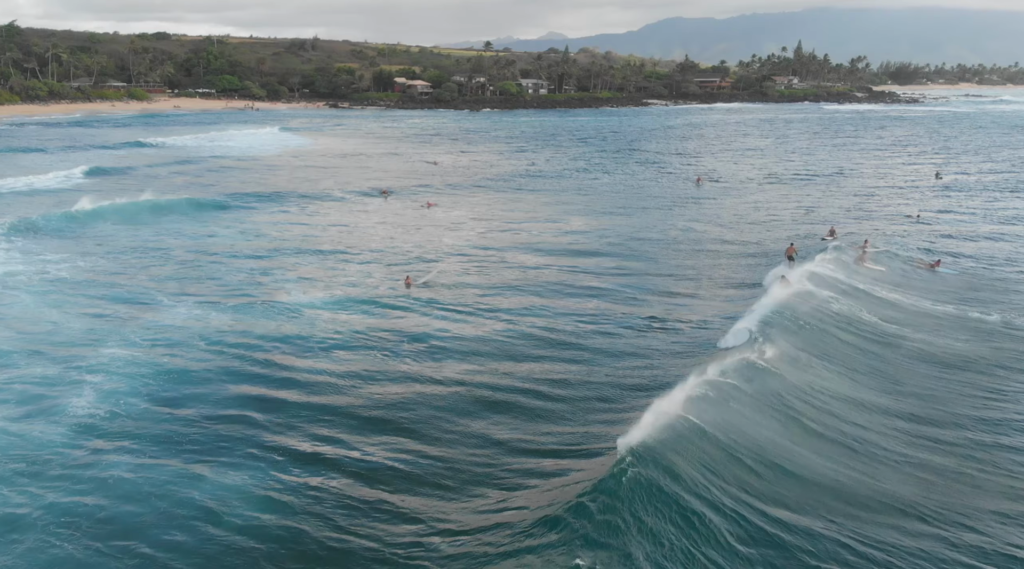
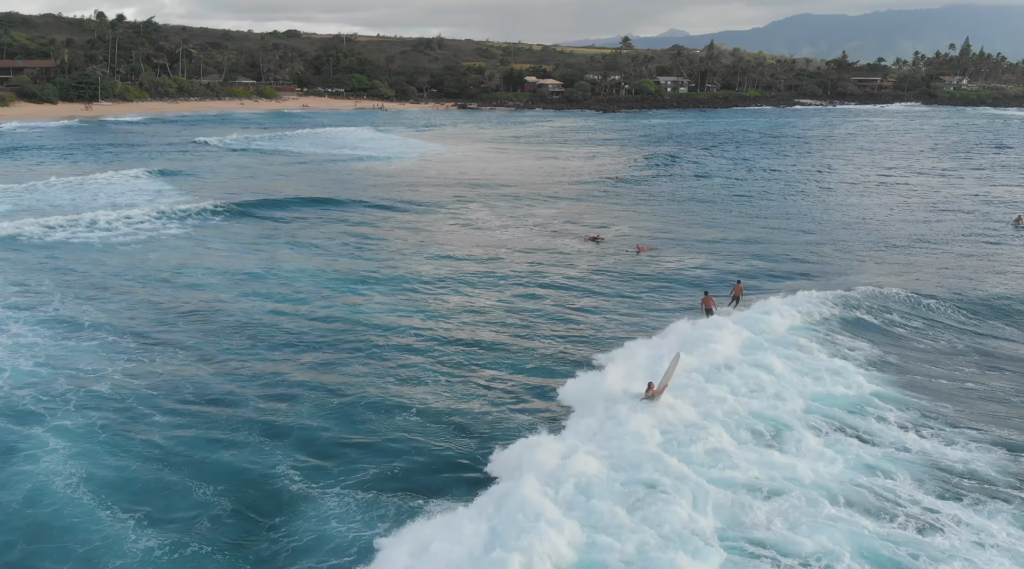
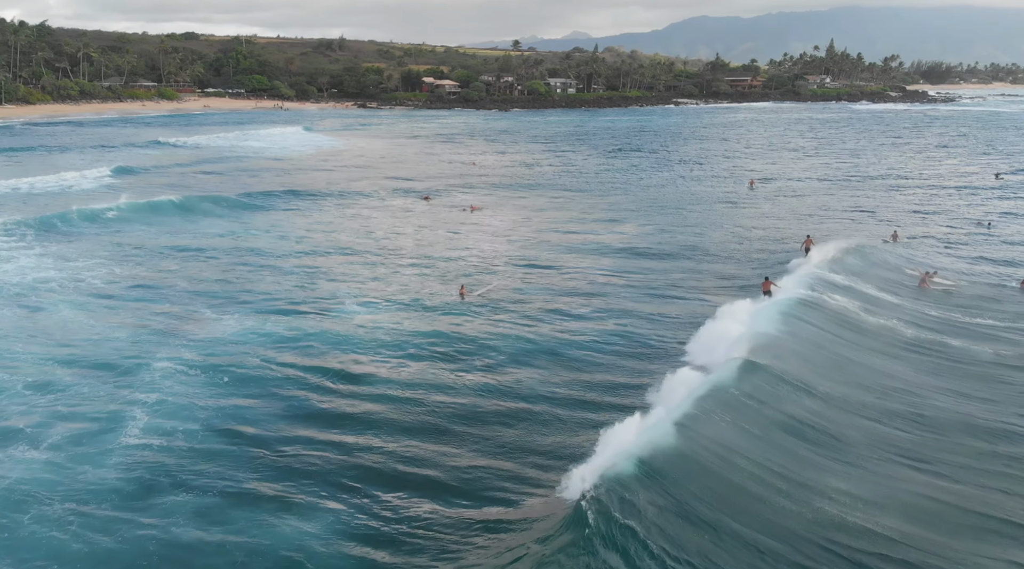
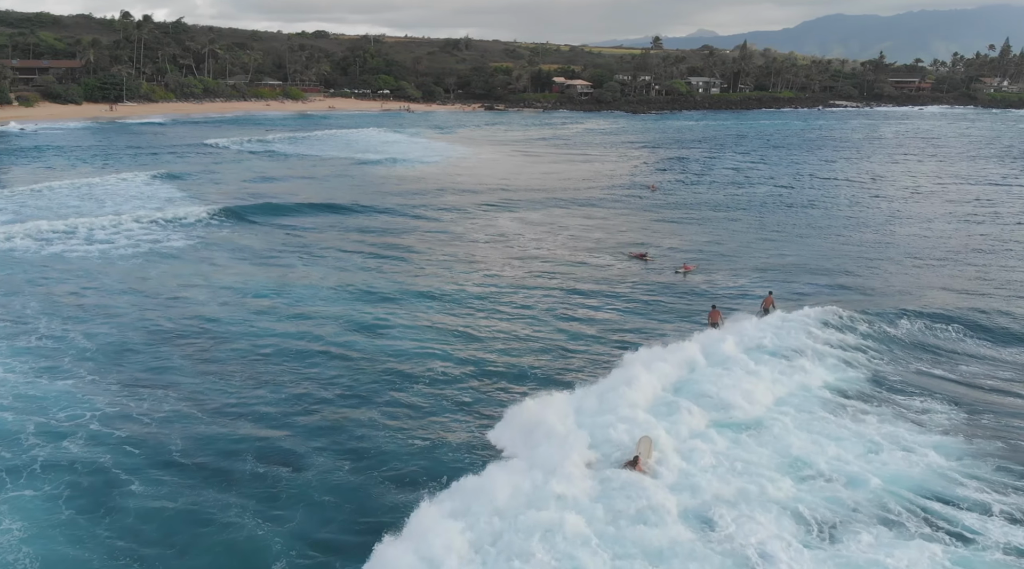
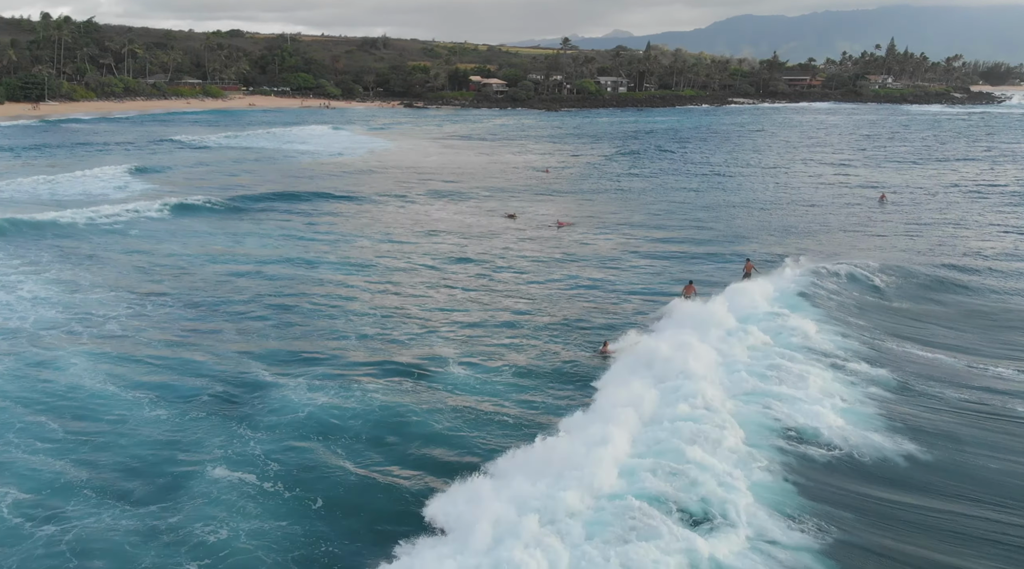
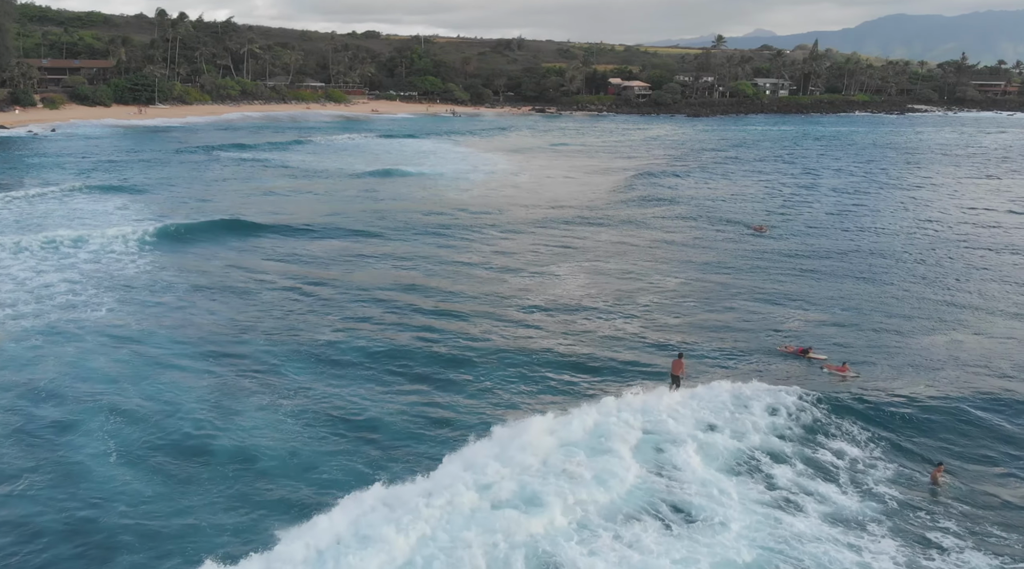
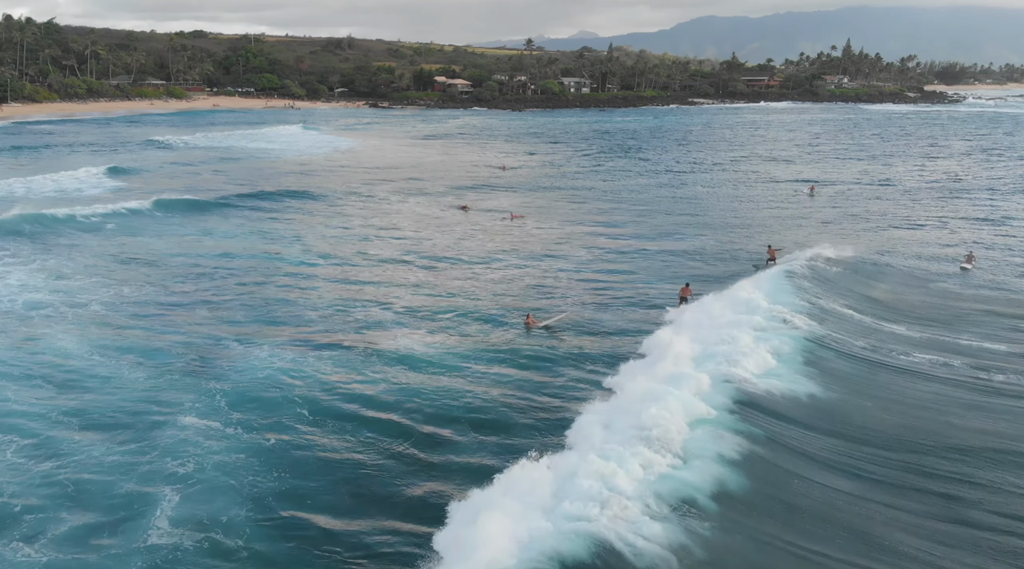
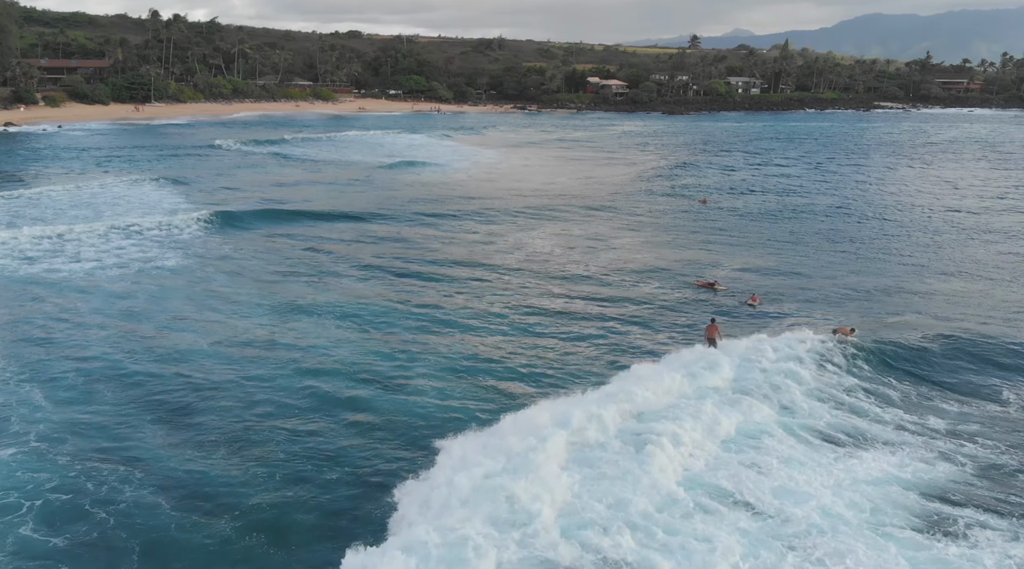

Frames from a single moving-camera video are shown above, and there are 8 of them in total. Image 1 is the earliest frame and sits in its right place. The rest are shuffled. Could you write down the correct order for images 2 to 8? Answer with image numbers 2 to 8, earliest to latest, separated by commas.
3, 7, 5, 2, 4, 8, 6
